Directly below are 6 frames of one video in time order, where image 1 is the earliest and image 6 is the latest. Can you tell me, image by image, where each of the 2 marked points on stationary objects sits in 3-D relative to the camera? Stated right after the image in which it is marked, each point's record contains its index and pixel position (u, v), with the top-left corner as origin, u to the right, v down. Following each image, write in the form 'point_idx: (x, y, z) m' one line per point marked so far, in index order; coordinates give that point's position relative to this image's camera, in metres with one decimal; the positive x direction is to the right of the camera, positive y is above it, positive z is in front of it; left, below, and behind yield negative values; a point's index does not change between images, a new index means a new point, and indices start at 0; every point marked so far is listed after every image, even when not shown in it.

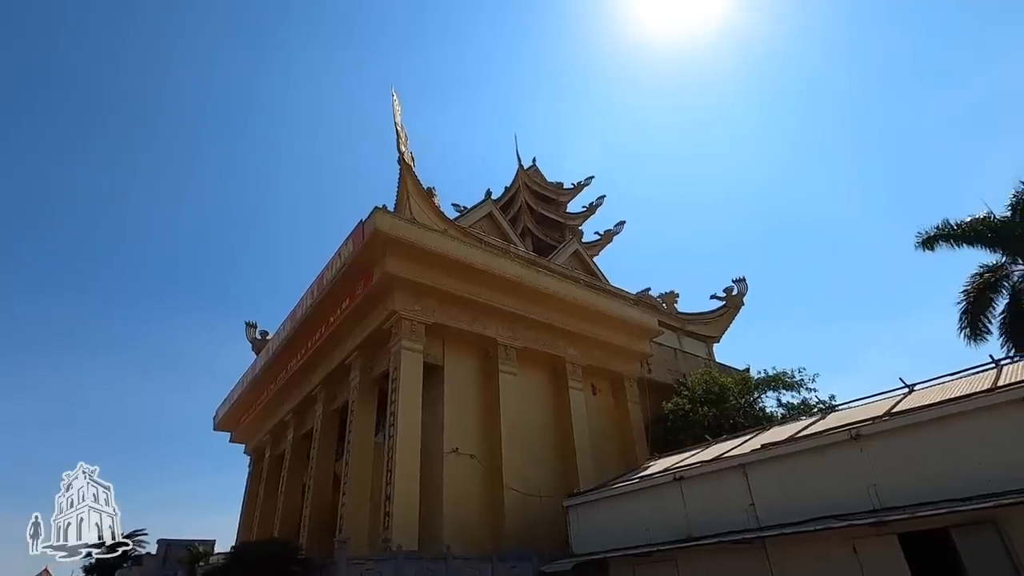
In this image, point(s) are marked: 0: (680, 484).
0: (+3.2, -3.7, +10.1) m
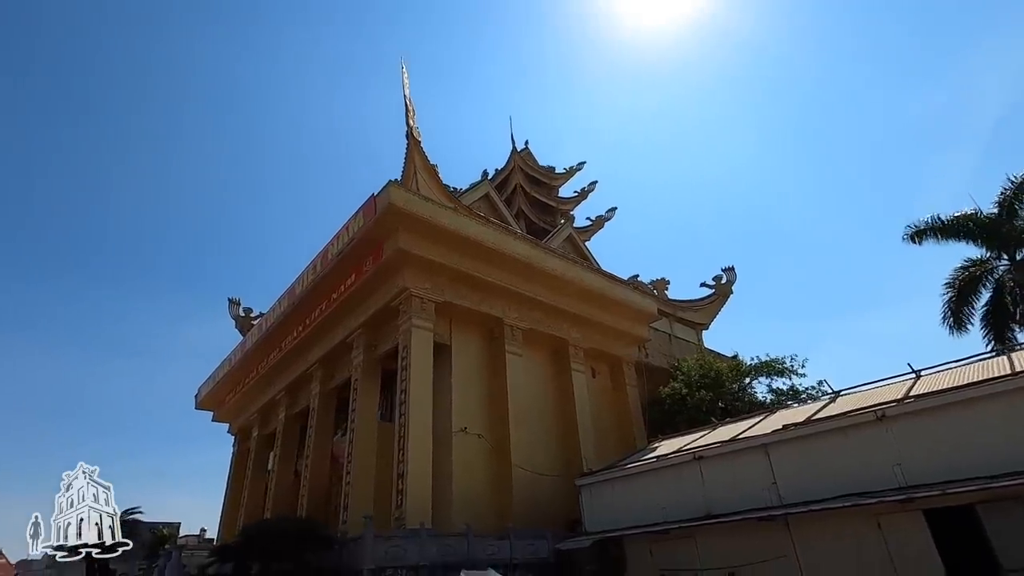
0: (+3.6, -3.4, +10.3) m
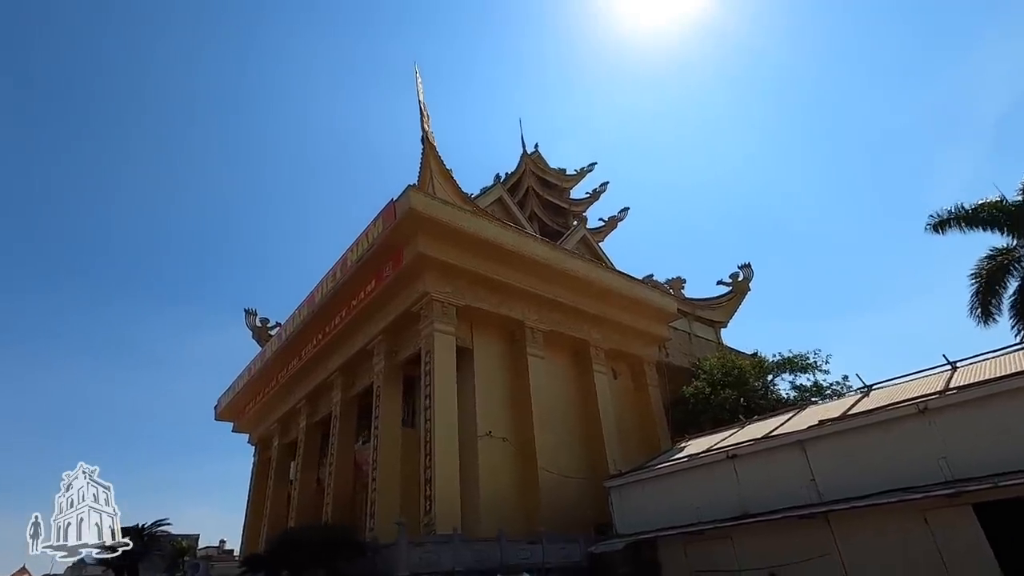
0: (+4.2, -3.3, +10.1) m
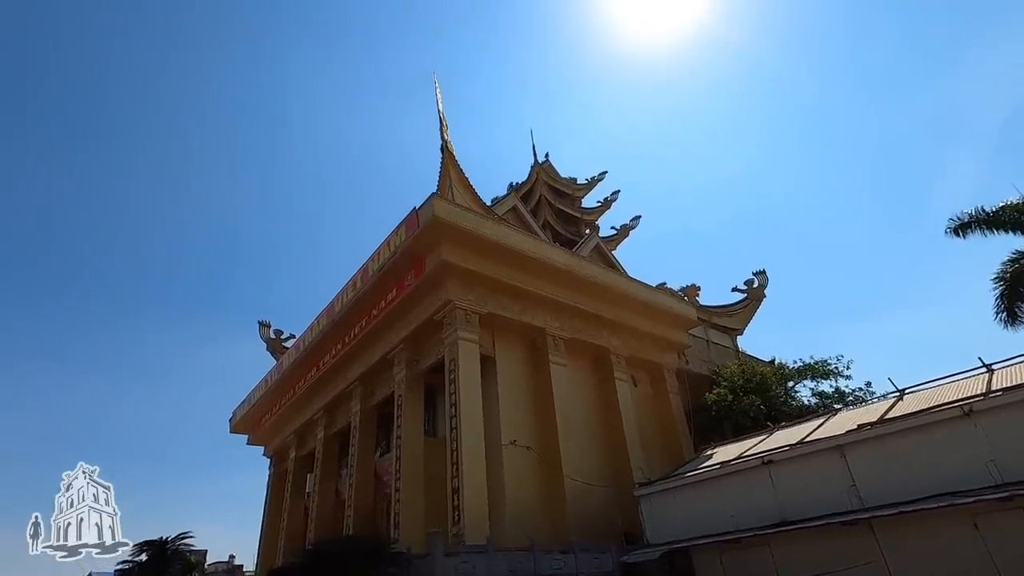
0: (+4.8, -3.4, +10.0) m
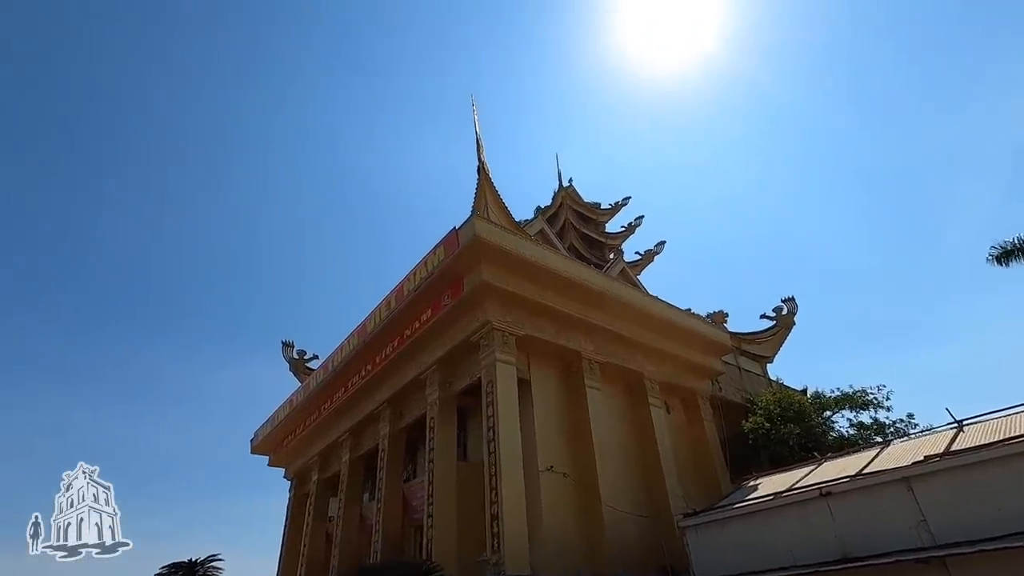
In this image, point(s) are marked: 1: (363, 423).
0: (+5.6, -3.8, +9.5) m
1: (-5.0, -4.6, +18.1) m
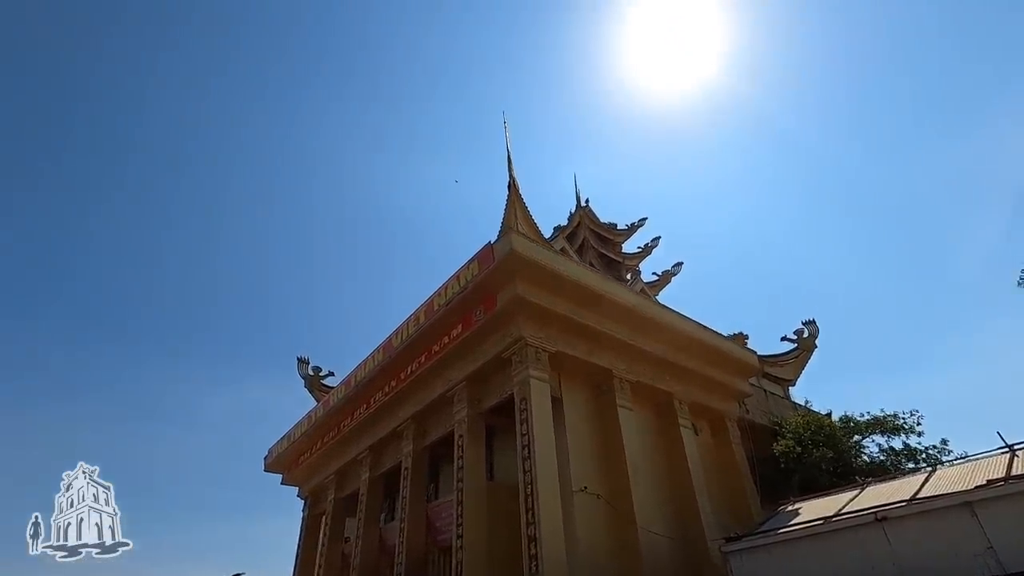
0: (+6.4, -4.1, +9.2) m
1: (-4.2, -5.1, +17.8) m
